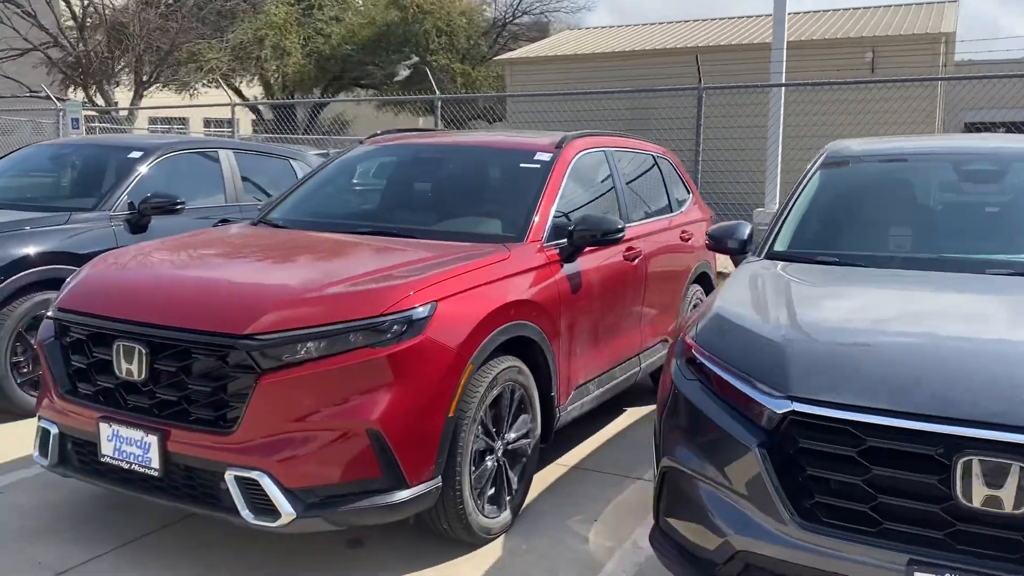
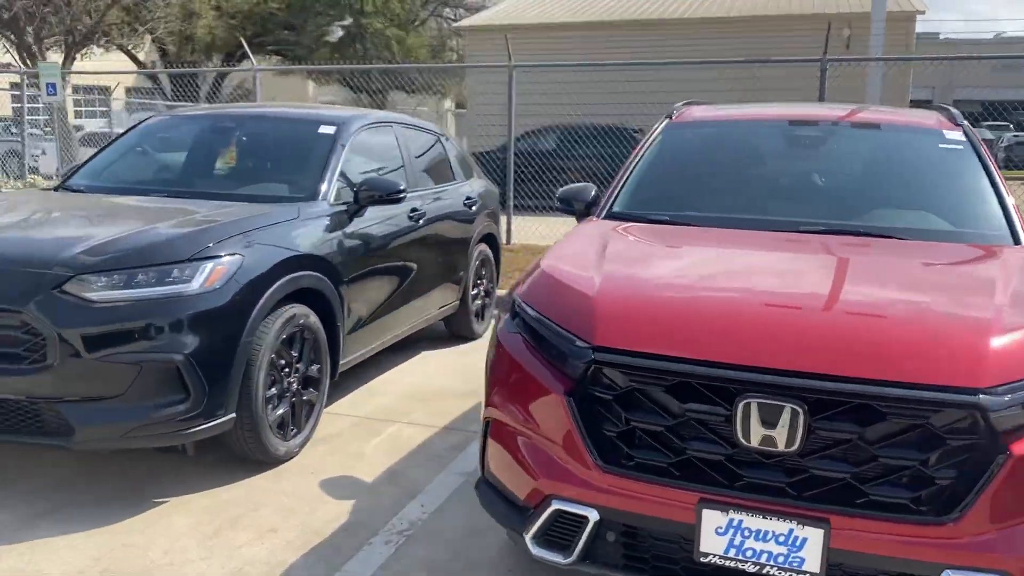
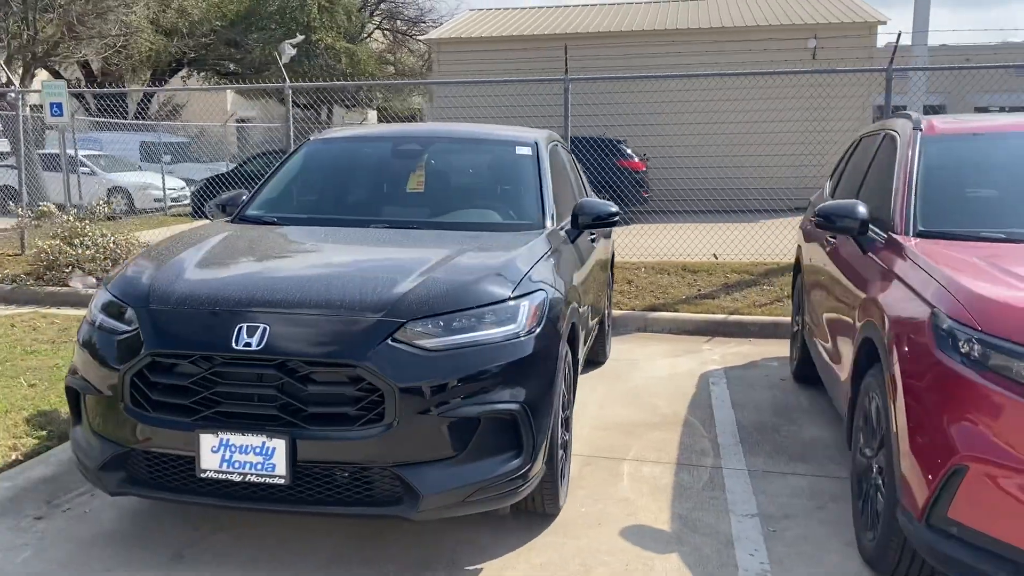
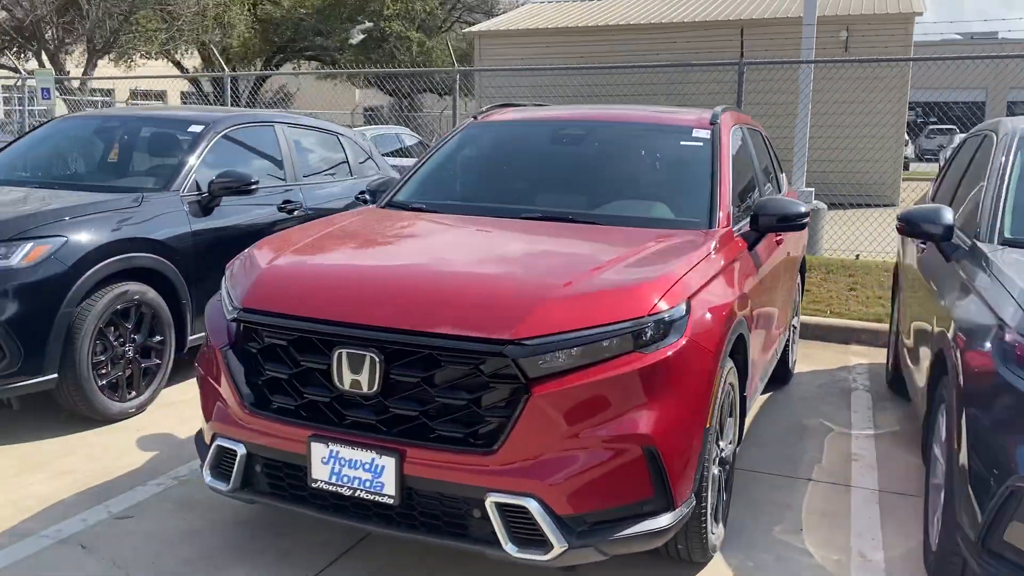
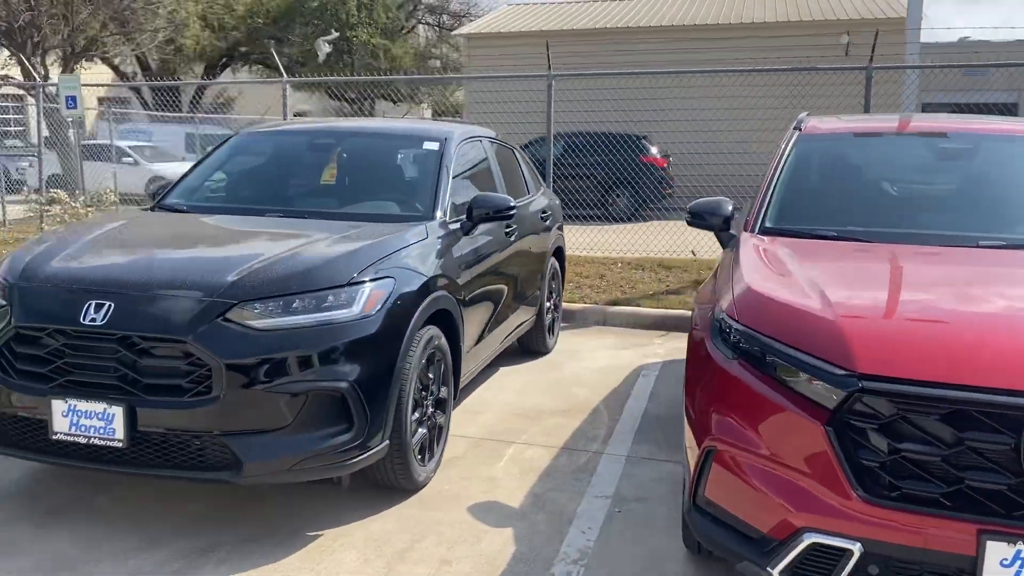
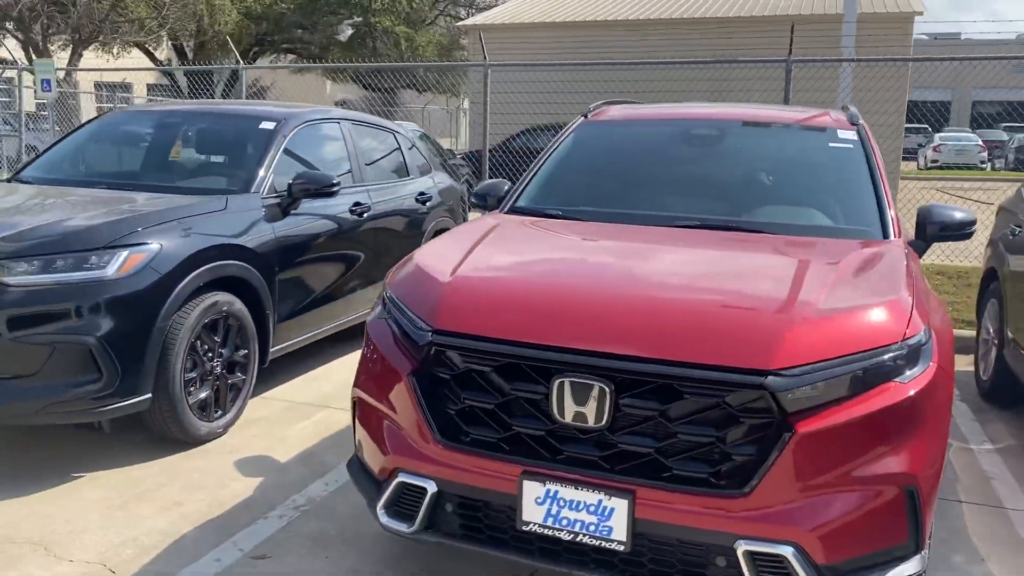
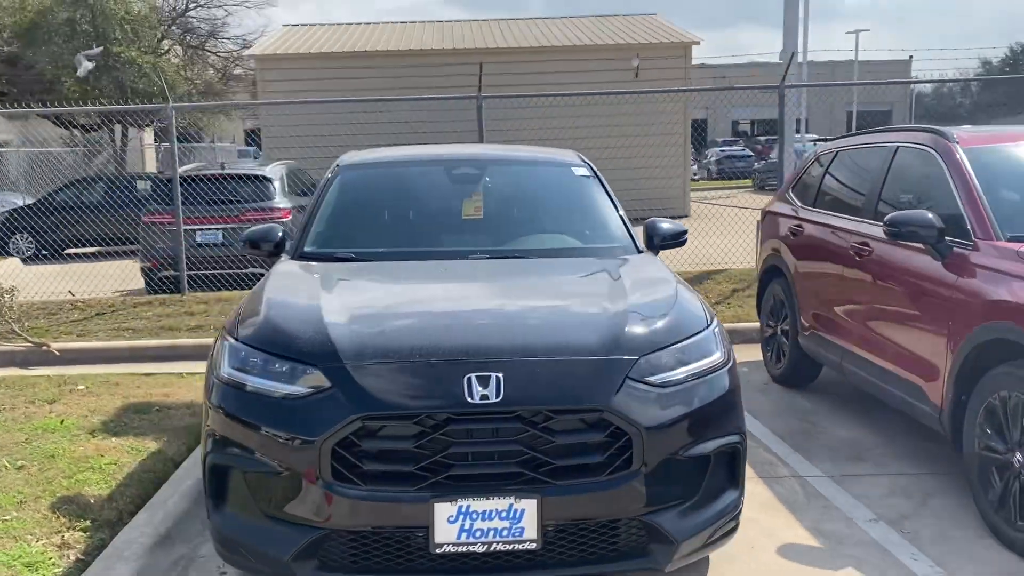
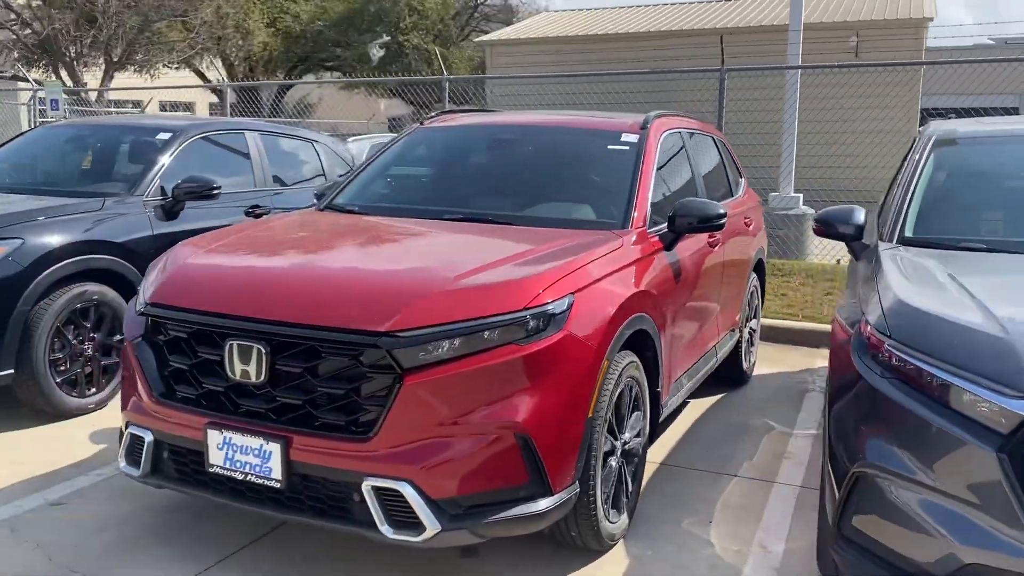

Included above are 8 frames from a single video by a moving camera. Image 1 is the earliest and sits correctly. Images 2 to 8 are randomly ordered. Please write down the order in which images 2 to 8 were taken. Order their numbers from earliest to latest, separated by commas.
8, 4, 6, 2, 5, 3, 7
